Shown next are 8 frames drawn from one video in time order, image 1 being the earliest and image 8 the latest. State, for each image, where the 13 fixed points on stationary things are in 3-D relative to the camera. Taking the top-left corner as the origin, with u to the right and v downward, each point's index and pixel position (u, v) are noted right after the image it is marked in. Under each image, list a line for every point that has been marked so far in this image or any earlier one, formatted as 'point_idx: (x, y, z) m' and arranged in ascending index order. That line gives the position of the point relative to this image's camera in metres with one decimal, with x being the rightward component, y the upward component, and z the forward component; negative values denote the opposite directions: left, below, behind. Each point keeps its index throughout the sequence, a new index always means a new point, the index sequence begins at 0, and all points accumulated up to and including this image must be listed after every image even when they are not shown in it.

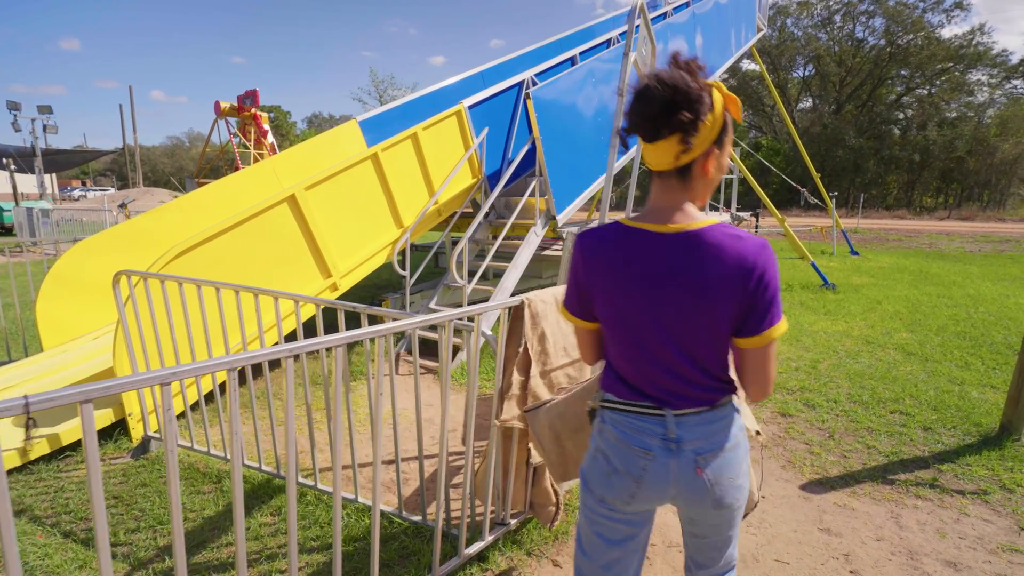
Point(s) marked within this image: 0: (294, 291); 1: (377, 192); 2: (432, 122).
0: (-1.9, 0.0, +4.5) m
1: (-1.3, +0.9, +5.0) m
2: (-0.8, +1.8, +5.4) m
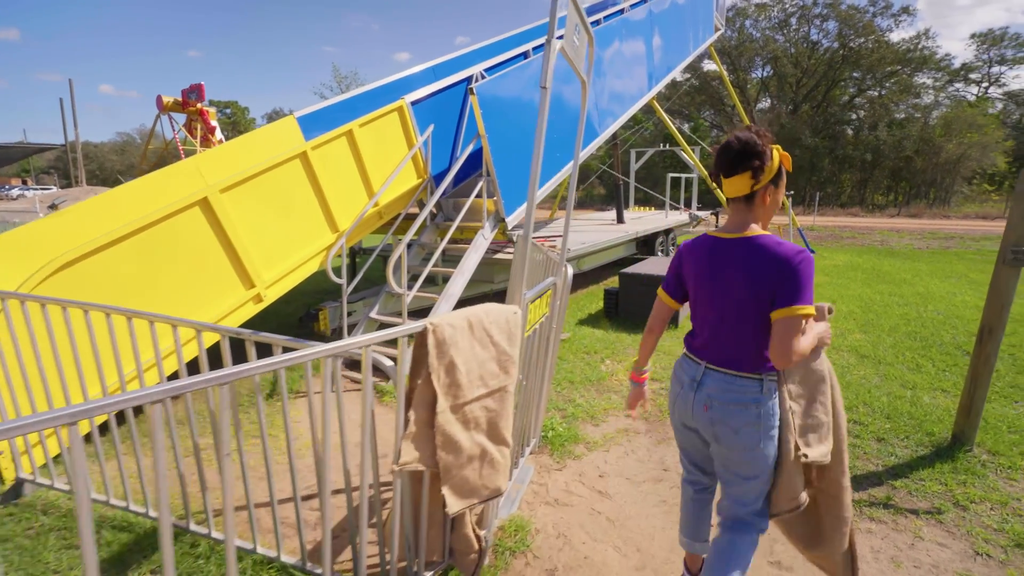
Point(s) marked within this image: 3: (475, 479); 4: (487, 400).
0: (-2.4, -0.1, +4.1) m
1: (-1.8, +0.8, +4.6) m
2: (-1.4, +1.7, +5.1) m
3: (-0.1, -0.8, +2.0) m
4: (-0.1, -0.4, +2.0) m
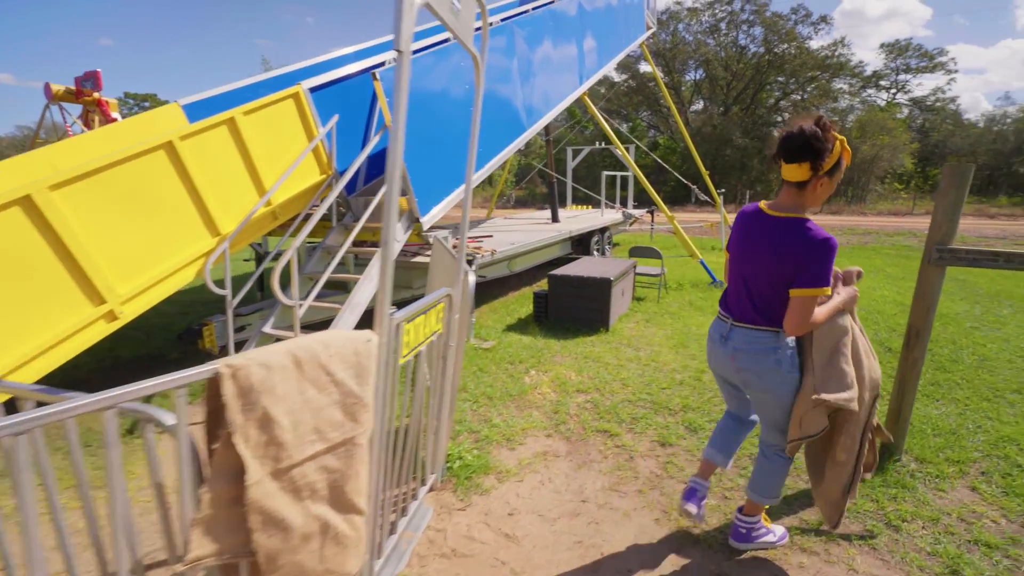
0: (-3.1, -0.2, +3.3) m
1: (-2.6, +0.7, +4.0) m
2: (-2.2, +1.6, +4.4) m
3: (-0.6, -0.8, +1.5) m
4: (-0.6, -0.5, +1.6) m
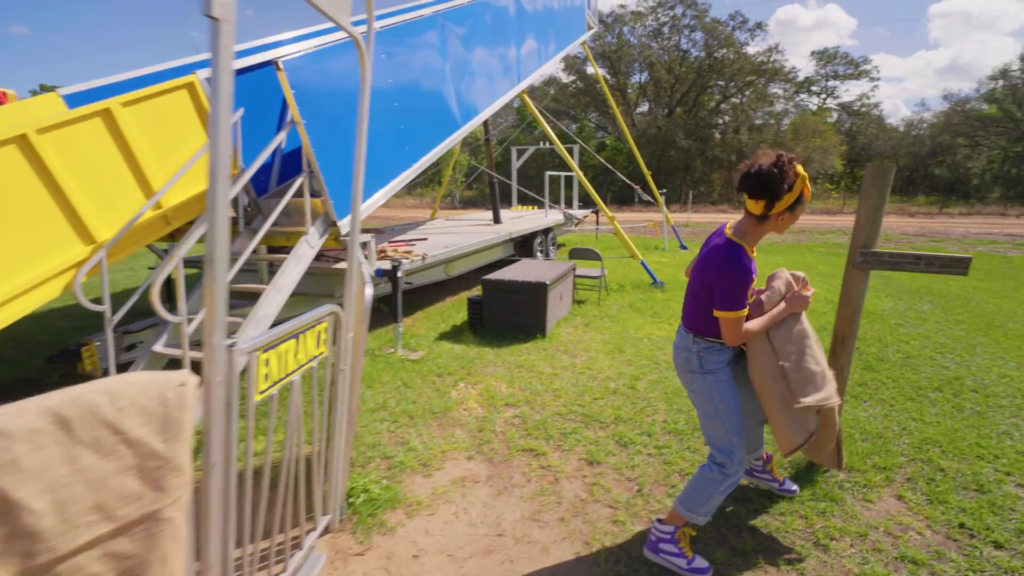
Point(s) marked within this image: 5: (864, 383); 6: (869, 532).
0: (-3.6, -0.4, +2.8) m
1: (-3.2, +0.6, +3.4) m
2: (-2.8, +1.5, +3.9) m
3: (-0.9, -0.9, +1.2) m
4: (-0.9, -0.6, +1.2) m
5: (+3.1, -0.8, +4.4) m
6: (+1.8, -1.2, +2.6) m
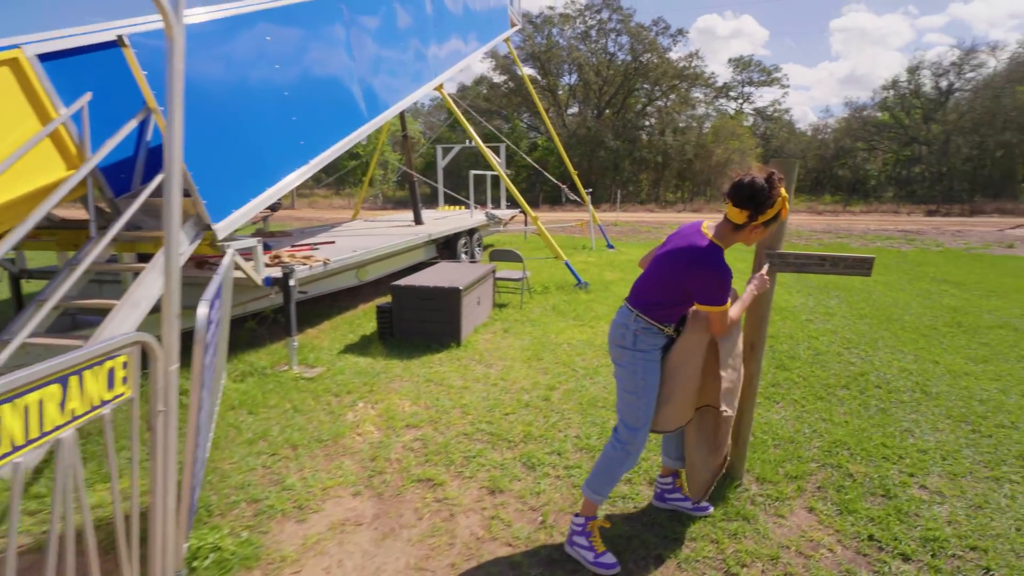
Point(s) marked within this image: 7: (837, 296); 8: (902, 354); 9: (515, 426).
0: (-4.1, -0.5, +1.9) m
1: (-3.8, +0.5, +2.6) m
2: (-3.6, +1.4, +3.2) m
3: (-1.3, -1.0, +0.7) m
4: (-1.3, -0.7, +0.7) m
5: (+2.3, -0.8, +4.4) m
6: (+1.3, -1.3, +2.4) m
7: (+4.9, -0.1, +7.6) m
8: (+3.8, -0.7, +5.0) m
9: (0.0, -1.0, +3.7) m
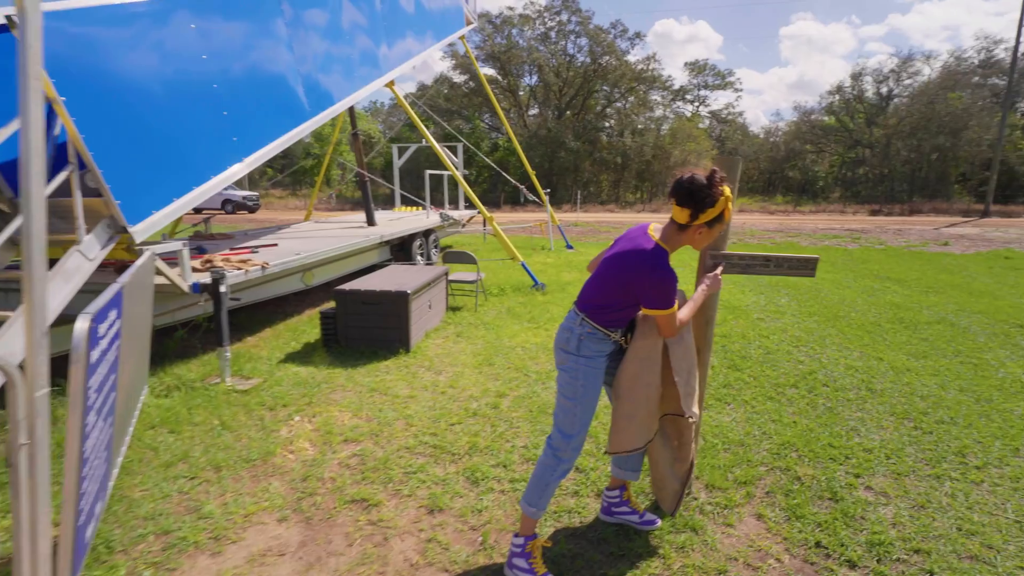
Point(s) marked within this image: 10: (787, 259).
0: (-4.4, -0.6, +1.5) m
1: (-4.1, +0.4, +2.2) m
2: (-3.9, +1.3, +2.7) m
3: (-1.5, -1.0, +0.4) m
4: (-1.5, -0.7, +0.4) m
5: (+1.8, -0.8, +4.4) m
6: (+1.0, -1.3, +2.3) m
7: (+4.2, -0.1, +7.8) m
8: (+3.4, -0.6, +5.1) m
9: (-0.4, -1.0, +3.6) m
10: (+1.3, +0.1, +2.5) m
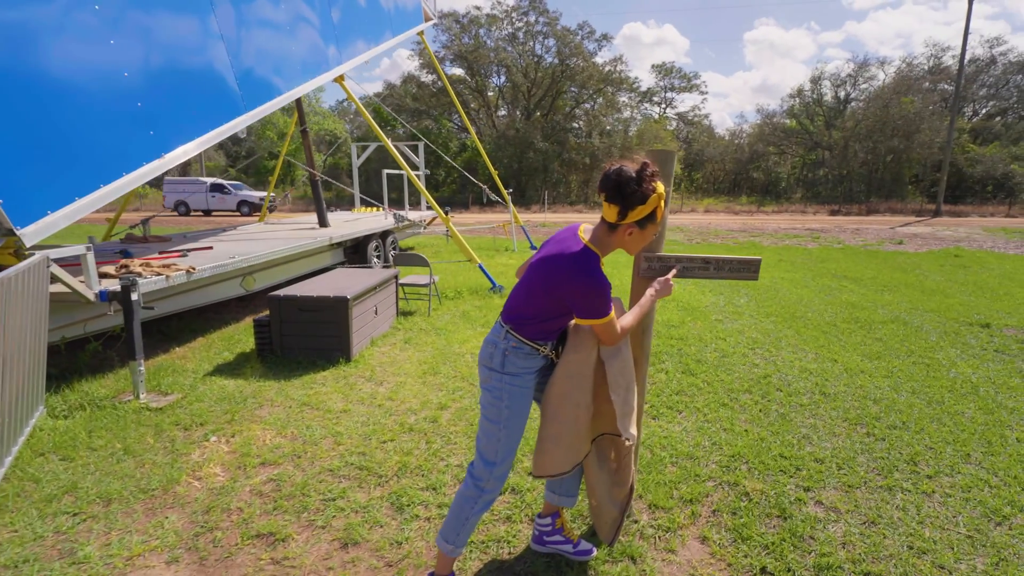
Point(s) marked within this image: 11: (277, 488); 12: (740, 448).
0: (-4.7, -0.7, +1.0) m
1: (-4.5, +0.3, +1.7) m
2: (-4.3, +1.2, +2.3) m
3: (-1.7, -1.1, +0.1) m
4: (-1.7, -0.7, +0.1) m
5: (+1.4, -0.8, +4.2) m
6: (+0.6, -1.3, +2.1) m
7: (+3.5, -0.1, +7.7) m
8: (+2.9, -0.6, +5.0) m
9: (-0.8, -1.1, +3.3) m
10: (+1.0, +0.1, +2.3) m
11: (-1.4, -1.2, +3.0) m
12: (+1.4, -1.0, +3.2) m
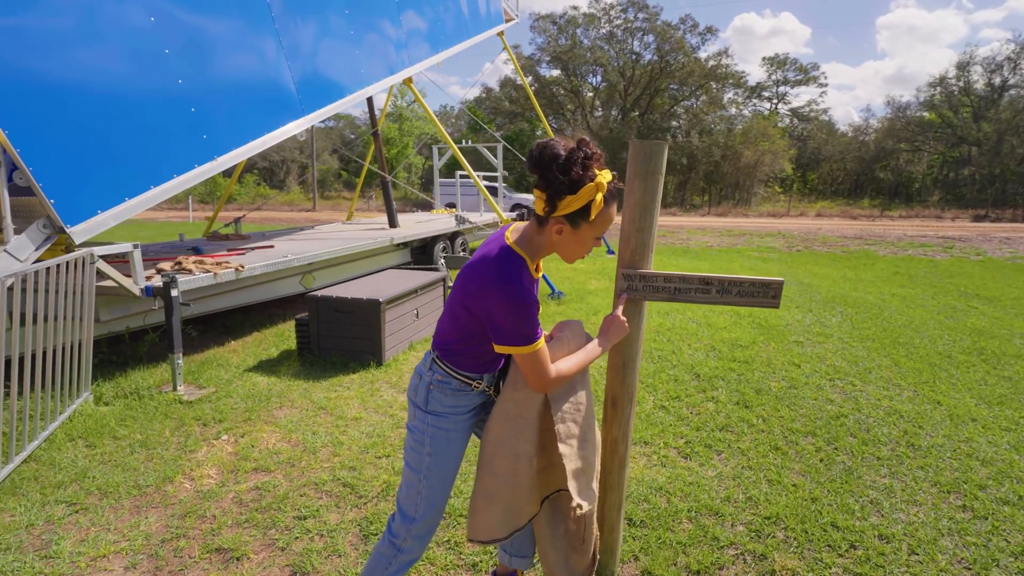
0: (-5.0, -0.5, +1.5) m
1: (-4.6, +0.4, +2.2) m
2: (-4.4, +1.3, +2.7) m
3: (-2.3, -1.0, +0.1) m
4: (-2.3, -0.7, +0.1) m
5: (+1.5, -1.0, +3.6) m
6: (+0.4, -1.4, +1.7) m
7: (+4.3, -0.3, +6.7) m
8: (+3.1, -0.8, +4.1) m
9: (-0.8, -1.1, +3.1) m
10: (+0.8, 0.0, +1.8) m
11: (-1.4, -1.2, +2.9) m
12: (+1.4, -1.1, +2.6) m
